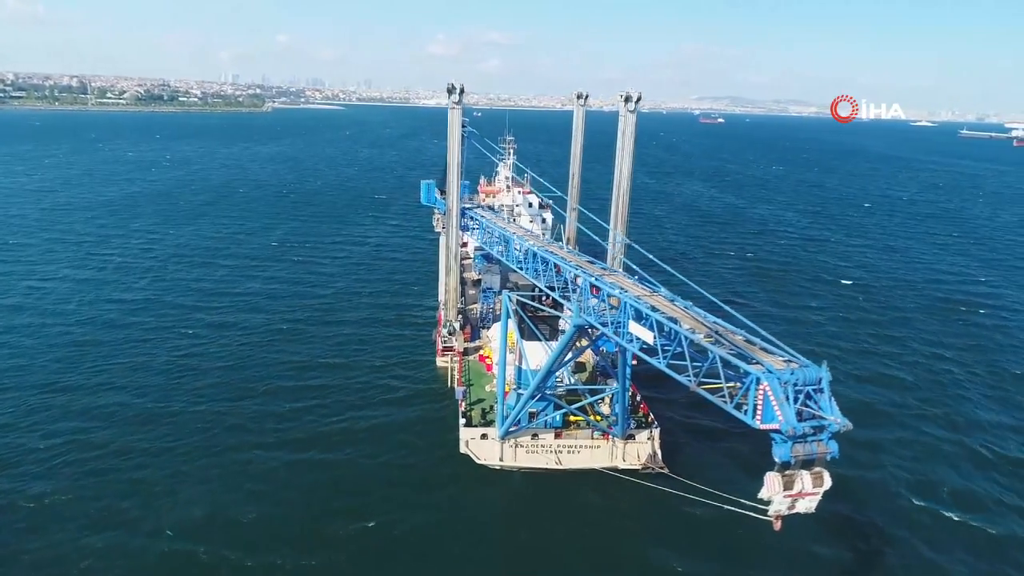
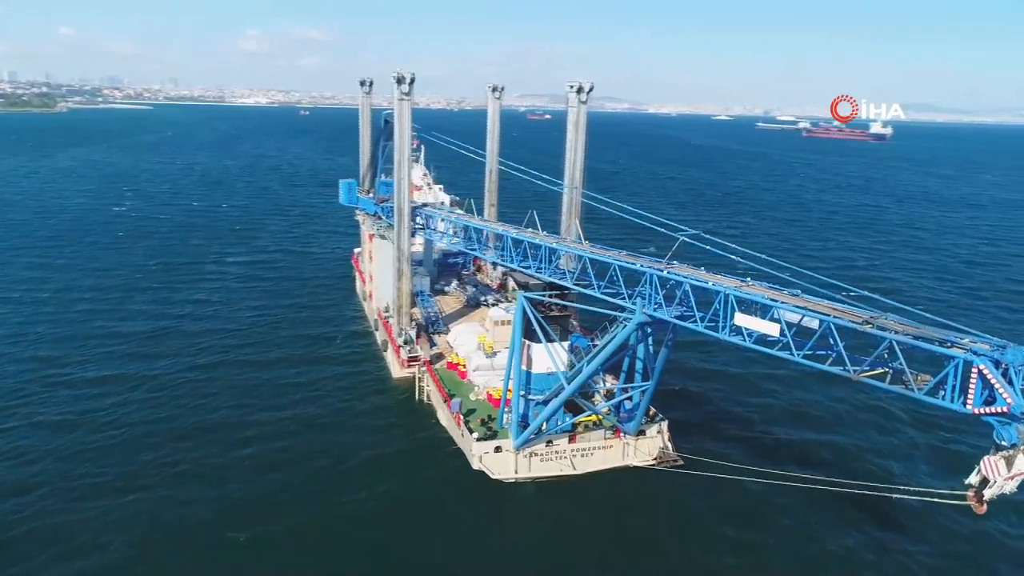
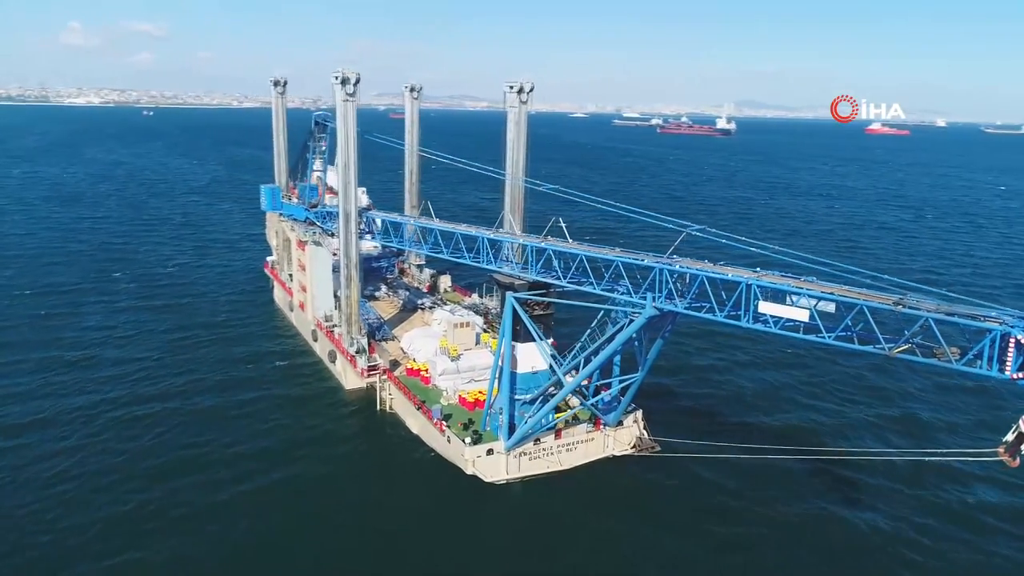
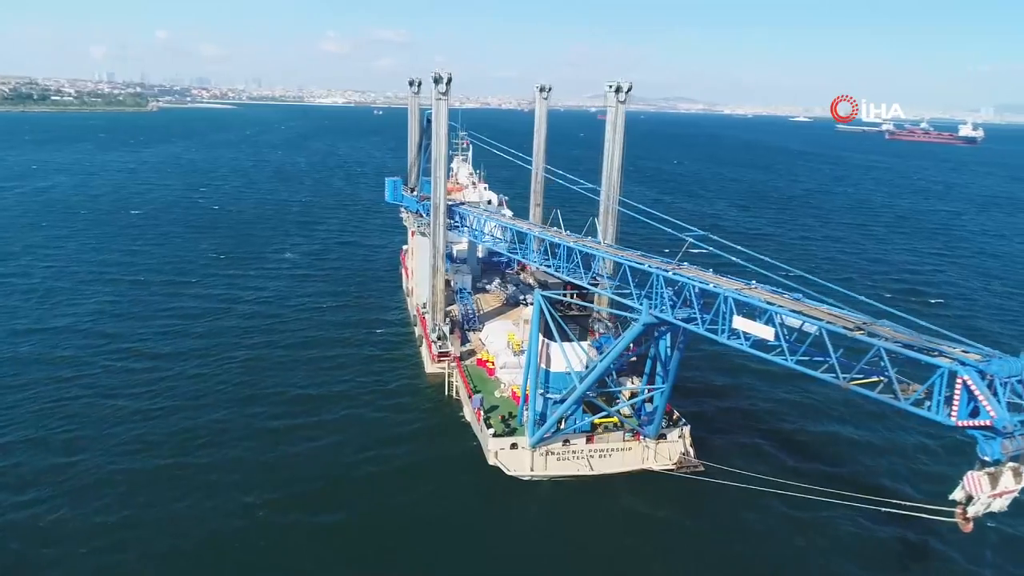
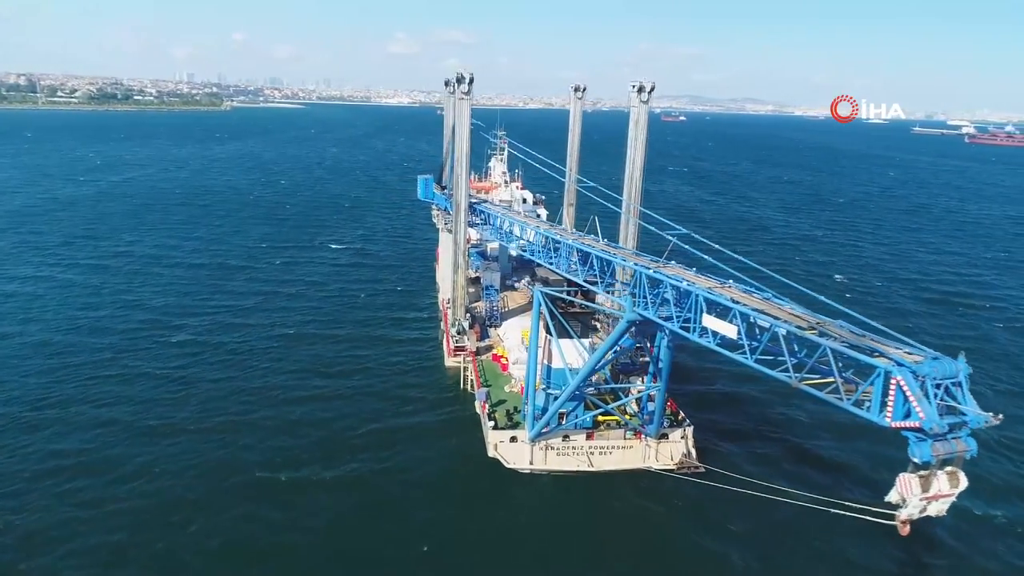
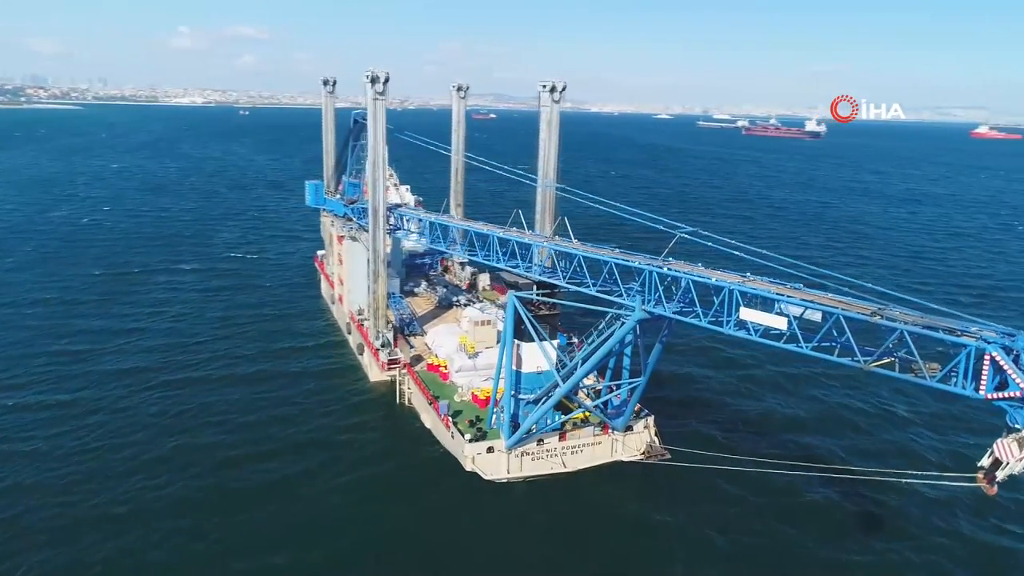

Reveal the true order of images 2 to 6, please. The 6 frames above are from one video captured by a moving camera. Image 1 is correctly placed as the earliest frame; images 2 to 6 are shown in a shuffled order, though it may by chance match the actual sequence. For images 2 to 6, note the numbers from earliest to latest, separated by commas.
5, 4, 2, 6, 3
